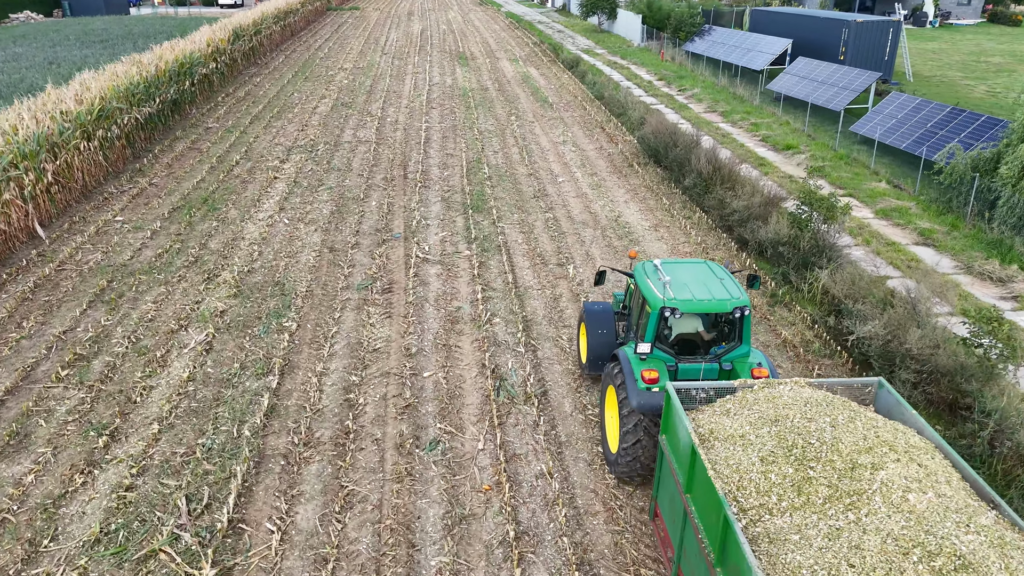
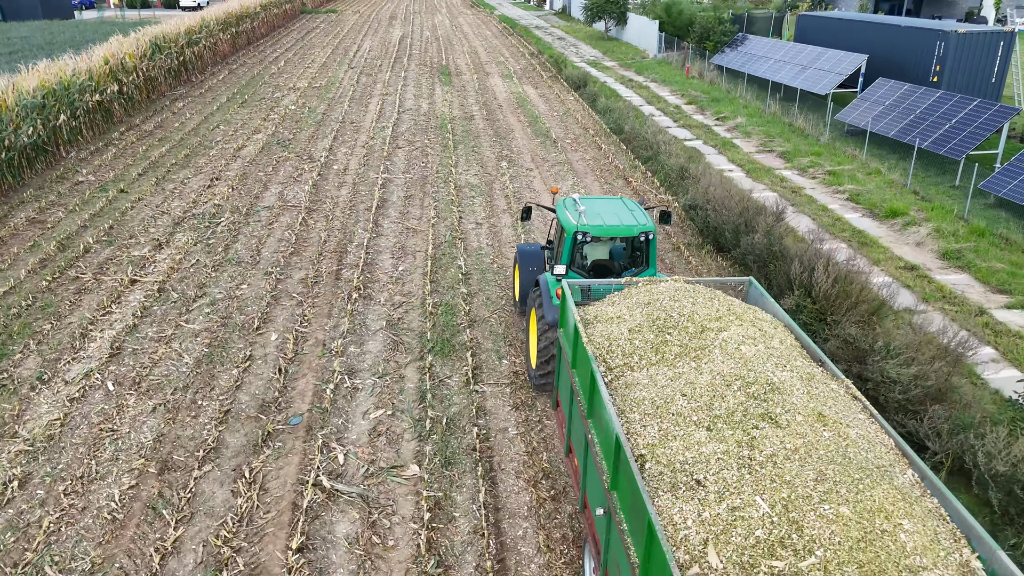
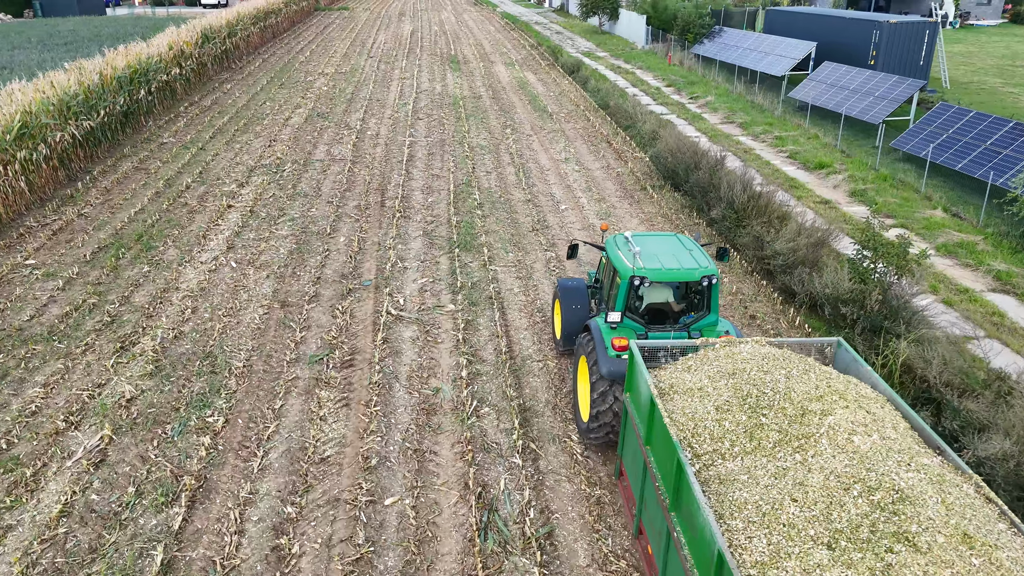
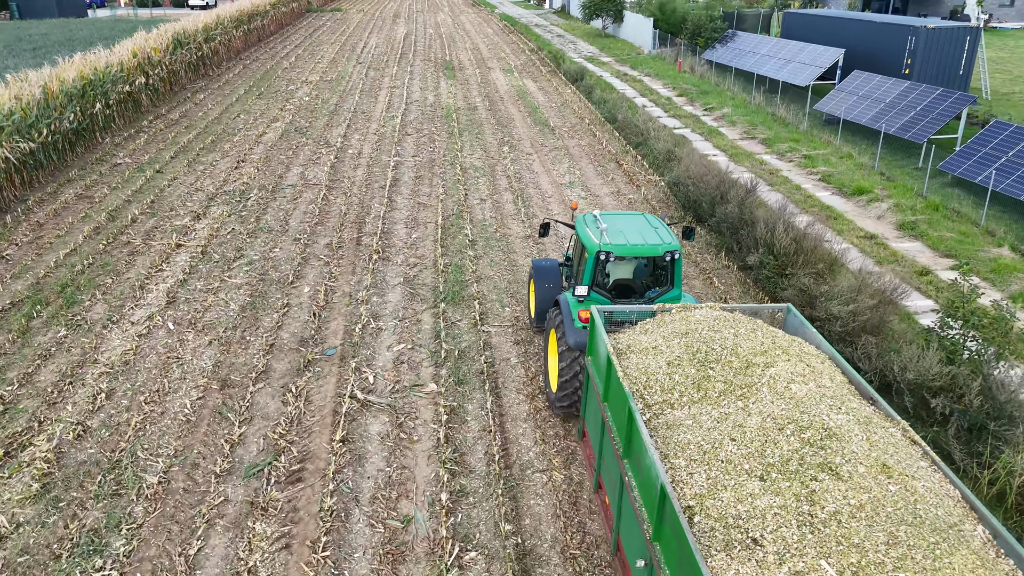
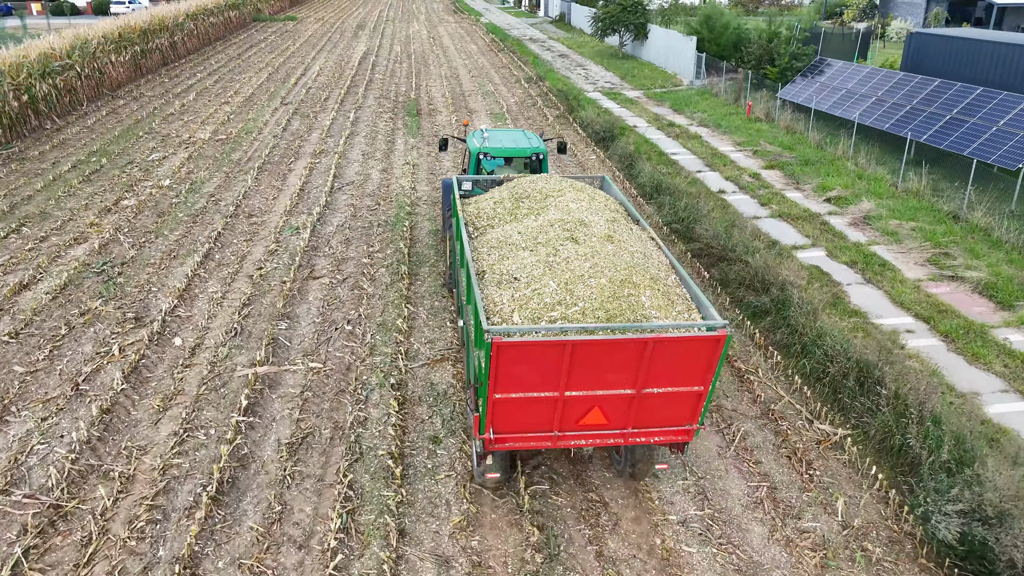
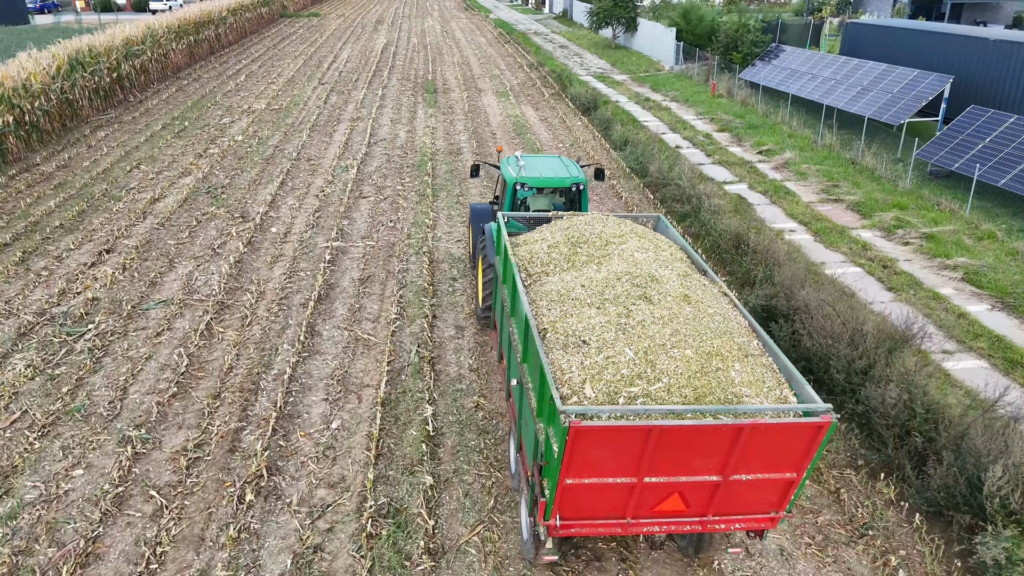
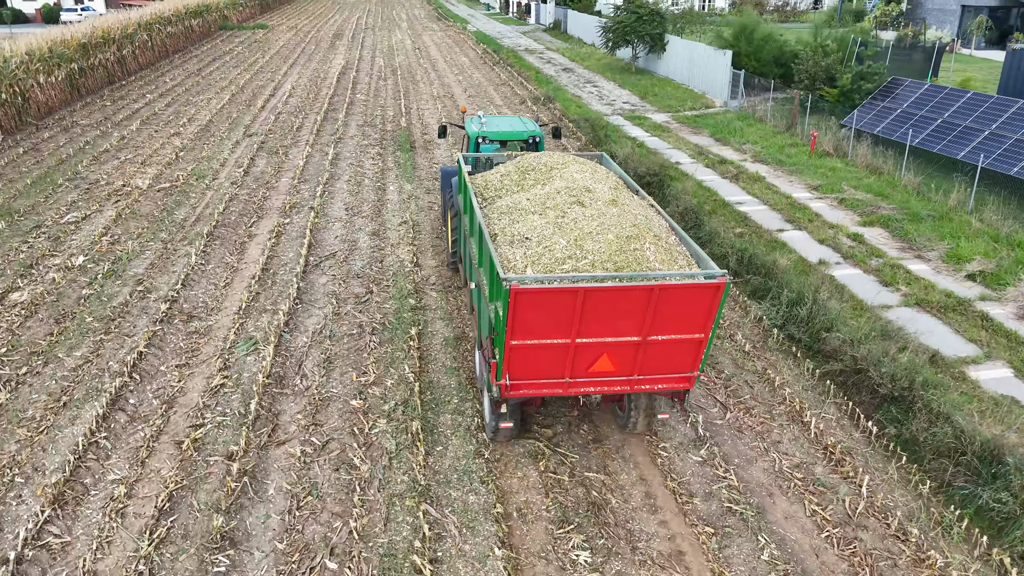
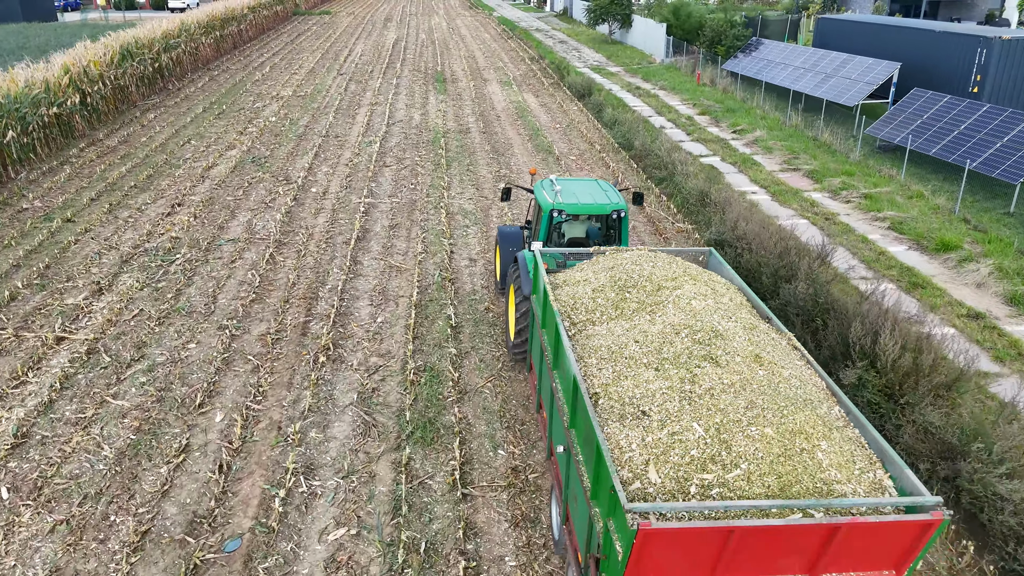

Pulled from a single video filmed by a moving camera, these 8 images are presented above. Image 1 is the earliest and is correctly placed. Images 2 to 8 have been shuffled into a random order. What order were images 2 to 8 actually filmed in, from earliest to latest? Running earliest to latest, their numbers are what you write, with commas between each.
3, 4, 2, 8, 6, 5, 7
